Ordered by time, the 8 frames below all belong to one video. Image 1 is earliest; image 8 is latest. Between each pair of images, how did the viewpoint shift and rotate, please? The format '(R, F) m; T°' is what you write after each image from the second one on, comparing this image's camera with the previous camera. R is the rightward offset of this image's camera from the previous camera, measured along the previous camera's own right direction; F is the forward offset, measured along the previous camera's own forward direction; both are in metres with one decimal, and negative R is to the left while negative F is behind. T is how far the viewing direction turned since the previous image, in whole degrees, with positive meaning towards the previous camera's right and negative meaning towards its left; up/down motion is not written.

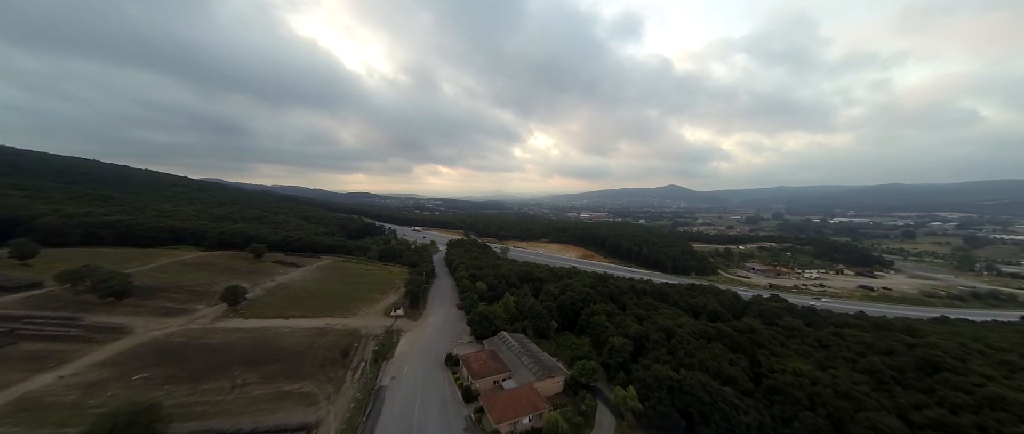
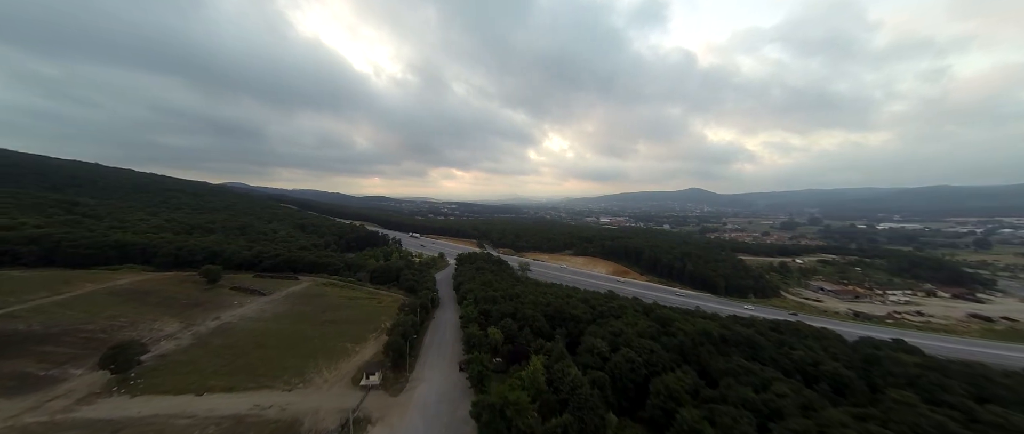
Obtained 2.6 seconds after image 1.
(-1.1, +13.2) m; -3°
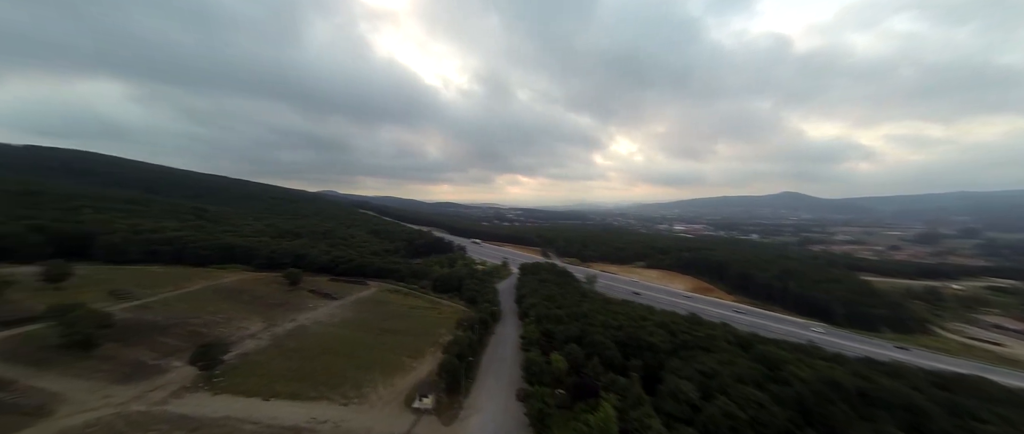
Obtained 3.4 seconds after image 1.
(-0.3, +3.2) m; -11°
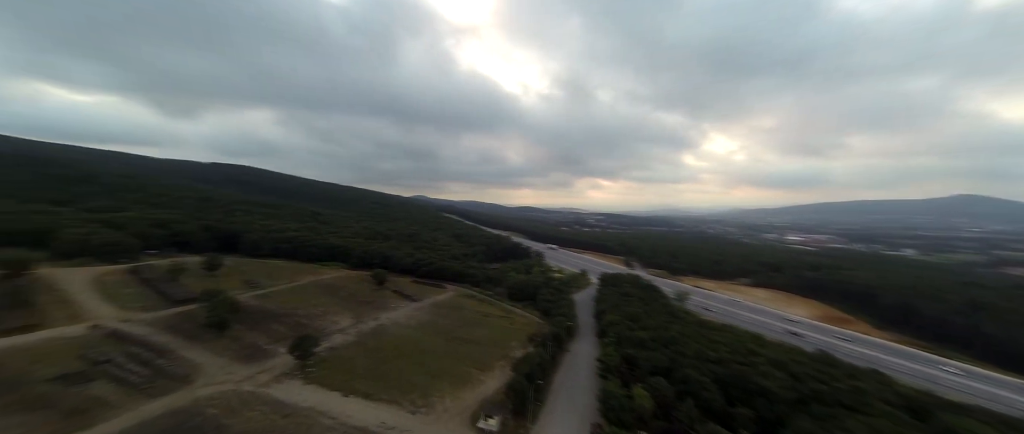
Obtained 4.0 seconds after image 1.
(+0.1, +2.5) m; -14°
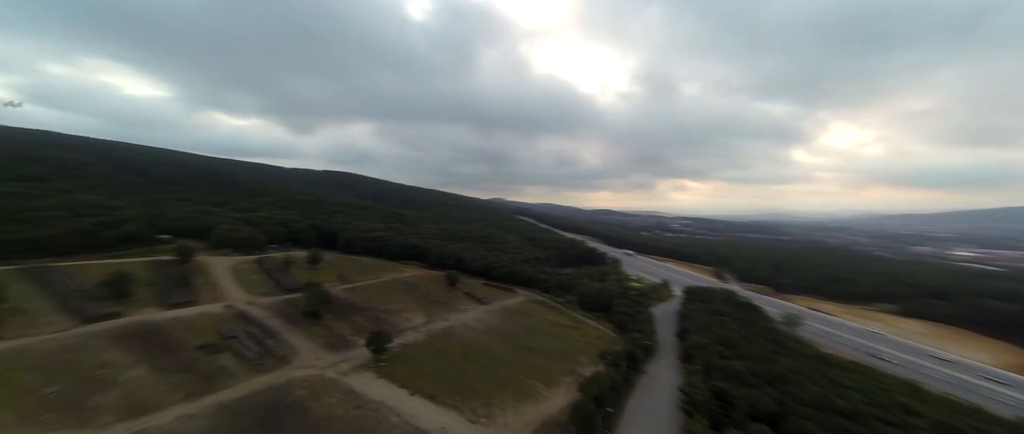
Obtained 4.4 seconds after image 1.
(+0.4, +1.8) m; -13°
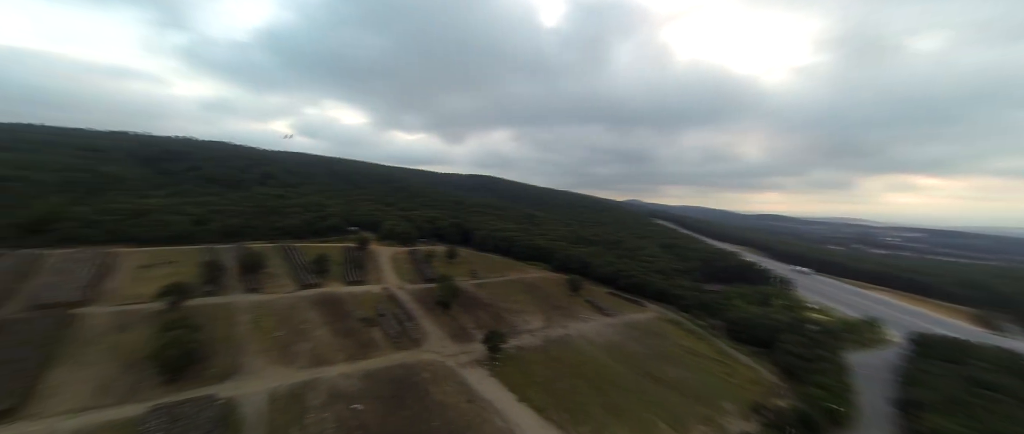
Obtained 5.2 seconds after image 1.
(+0.6, +2.1) m; -23°
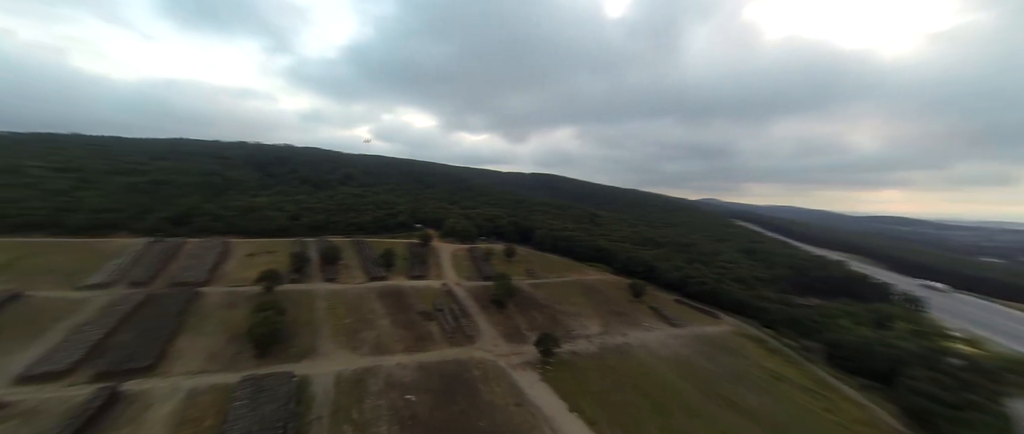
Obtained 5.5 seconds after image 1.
(+0.5, +0.9) m; -11°
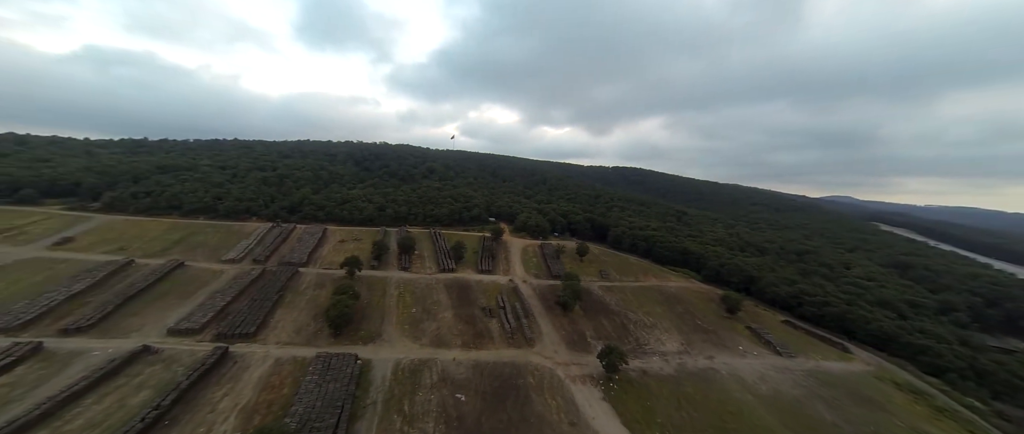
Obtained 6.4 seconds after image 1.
(+1.1, +2.1) m; -14°
